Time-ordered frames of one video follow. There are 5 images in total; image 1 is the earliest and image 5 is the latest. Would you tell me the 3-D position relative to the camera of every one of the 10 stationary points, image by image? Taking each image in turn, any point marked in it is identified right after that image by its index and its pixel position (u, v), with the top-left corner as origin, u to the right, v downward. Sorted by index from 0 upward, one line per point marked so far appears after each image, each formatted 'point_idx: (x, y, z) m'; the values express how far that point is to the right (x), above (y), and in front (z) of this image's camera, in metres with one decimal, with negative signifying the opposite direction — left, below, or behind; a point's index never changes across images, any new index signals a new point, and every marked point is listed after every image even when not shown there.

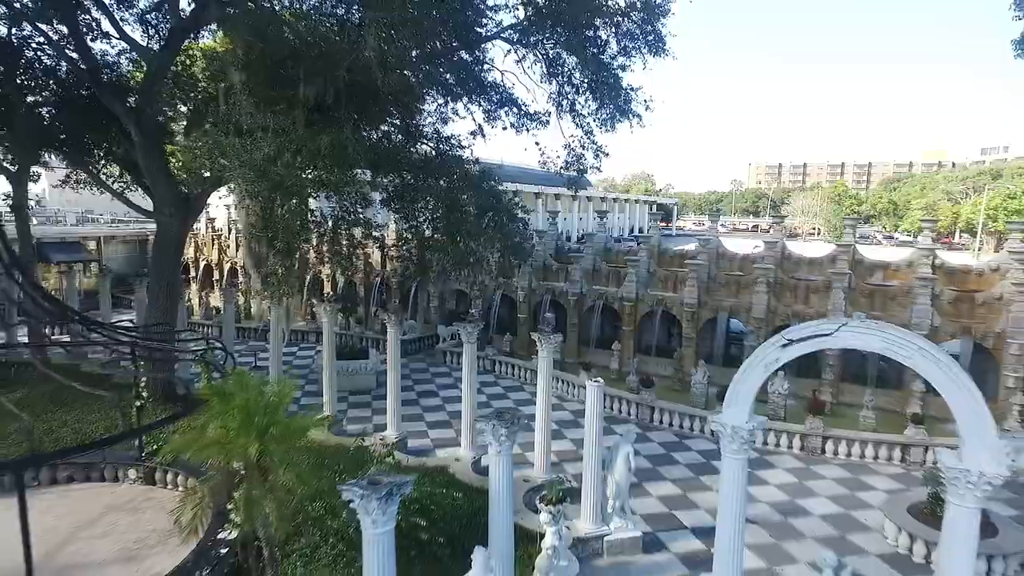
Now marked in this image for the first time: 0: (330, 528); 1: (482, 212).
0: (-1.9, -2.6, +7.0) m
1: (-0.5, +1.3, +10.7) m
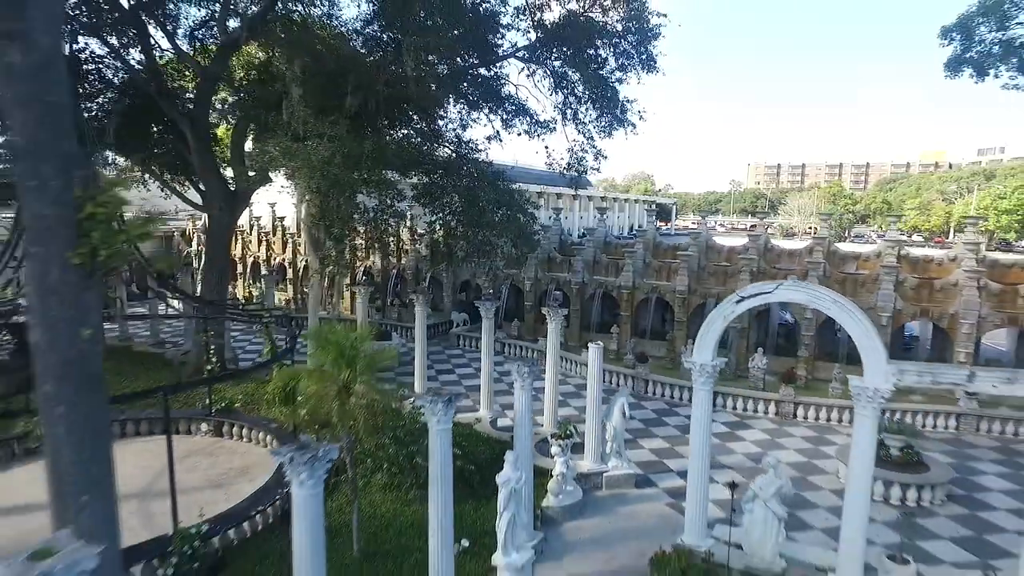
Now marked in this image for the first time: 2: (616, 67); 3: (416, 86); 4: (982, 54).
0: (-1.7, -2.3, +8.6) m
1: (-0.3, +1.6, +12.3) m
2: (+2.0, +4.2, +12.2) m
3: (-1.6, +3.4, +11.1) m
4: (+6.7, +3.4, +9.2) m
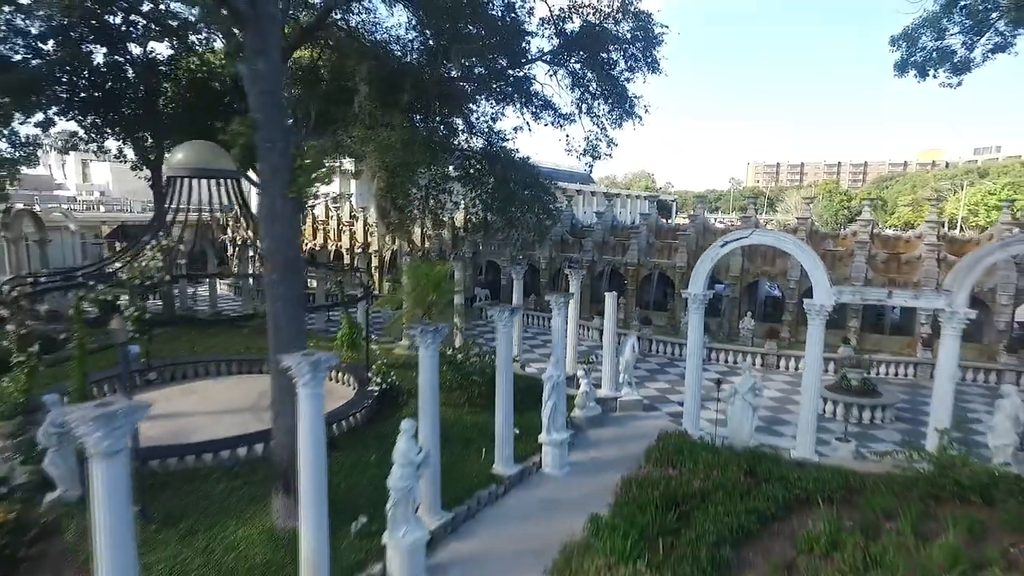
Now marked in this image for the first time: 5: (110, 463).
0: (-1.2, -1.6, +10.8) m
1: (+0.3, +2.3, +14.5) m
2: (+2.5, +4.9, +14.4) m
3: (-1.1, +4.2, +13.3) m
4: (+7.3, +4.1, +11.4) m
5: (-2.4, -1.0, +3.9) m
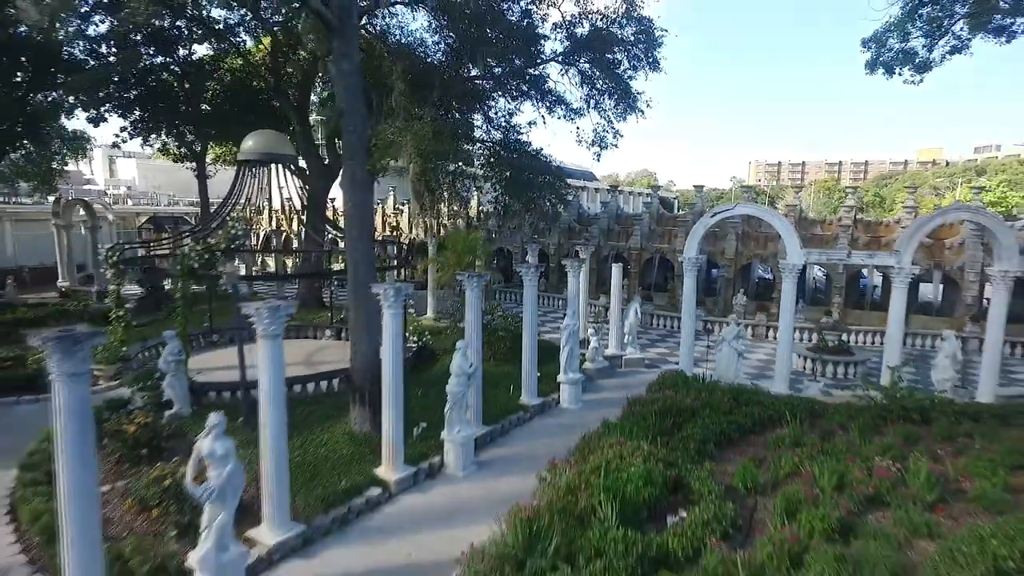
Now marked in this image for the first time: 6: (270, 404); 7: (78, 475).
0: (-0.8, -1.0, +12.5) m
1: (+0.7, +2.8, +16.2) m
2: (+2.9, +5.5, +16.1) m
3: (-0.7, +4.7, +14.9) m
4: (+7.7, +4.6, +13.1) m
5: (-2.1, -0.5, +5.6) m
6: (-2.1, -1.0, +5.6) m
7: (-2.8, -1.2, +4.2) m
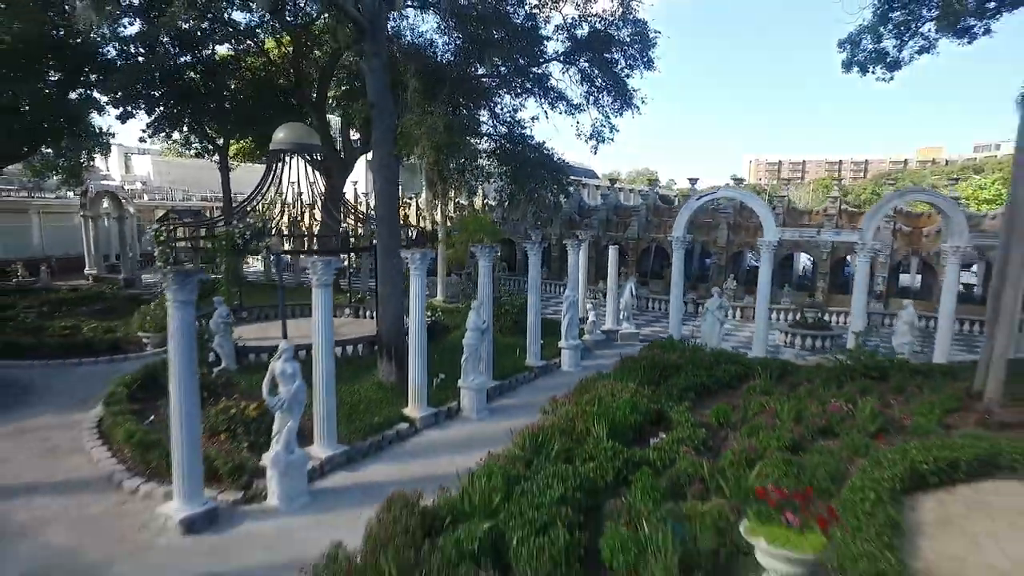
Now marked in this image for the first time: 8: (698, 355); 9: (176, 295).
0: (-0.7, -0.6, +13.7) m
1: (+0.8, +3.3, +17.4) m
2: (+3.0, +5.9, +17.3) m
3: (-0.6, +5.2, +16.1) m
4: (+7.8, +5.1, +14.2) m
5: (-2.0, 0.0, +6.8) m
6: (-2.0, -0.6, +6.9) m
7: (-2.8, -0.8, +5.4) m
8: (+3.0, -1.1, +10.3) m
9: (-2.8, -0.1, +5.4) m
